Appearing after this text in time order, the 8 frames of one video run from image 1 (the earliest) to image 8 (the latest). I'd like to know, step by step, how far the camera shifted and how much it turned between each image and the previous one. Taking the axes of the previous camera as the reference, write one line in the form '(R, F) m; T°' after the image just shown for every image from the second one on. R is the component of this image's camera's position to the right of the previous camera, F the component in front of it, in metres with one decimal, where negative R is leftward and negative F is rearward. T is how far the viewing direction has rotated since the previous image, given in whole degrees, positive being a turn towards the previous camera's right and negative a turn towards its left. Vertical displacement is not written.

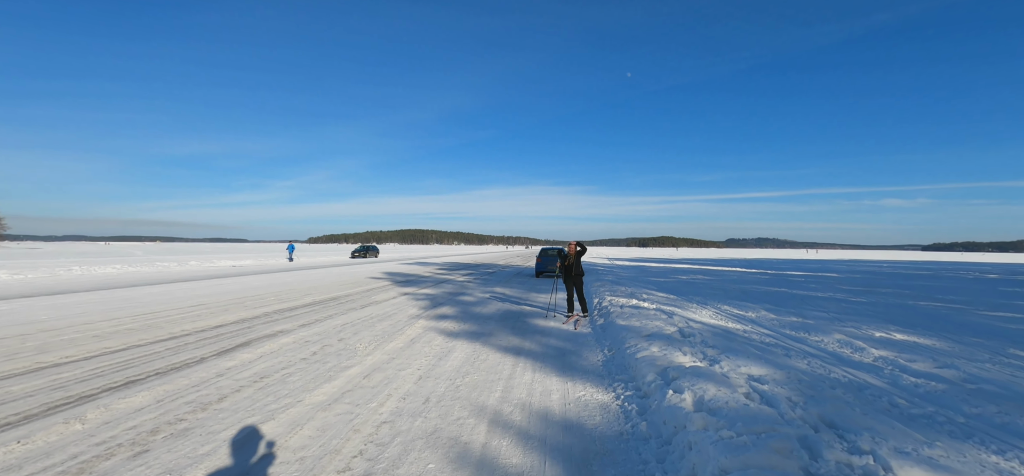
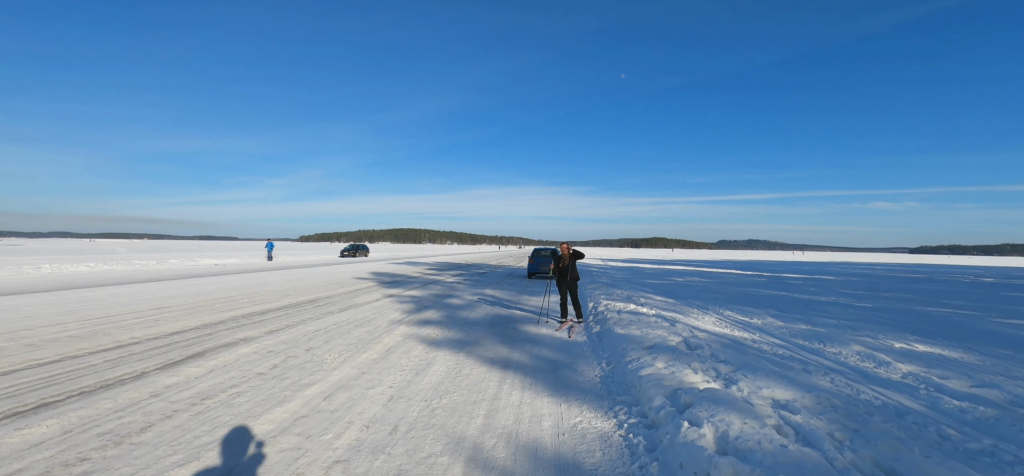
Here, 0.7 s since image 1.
(+0.1, +0.6) m; +1°
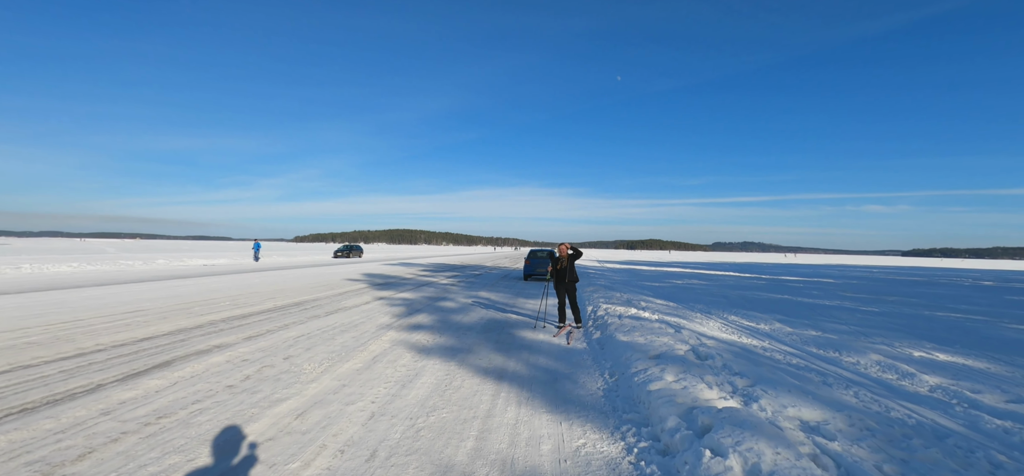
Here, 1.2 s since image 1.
(0.0, +0.4) m; +1°
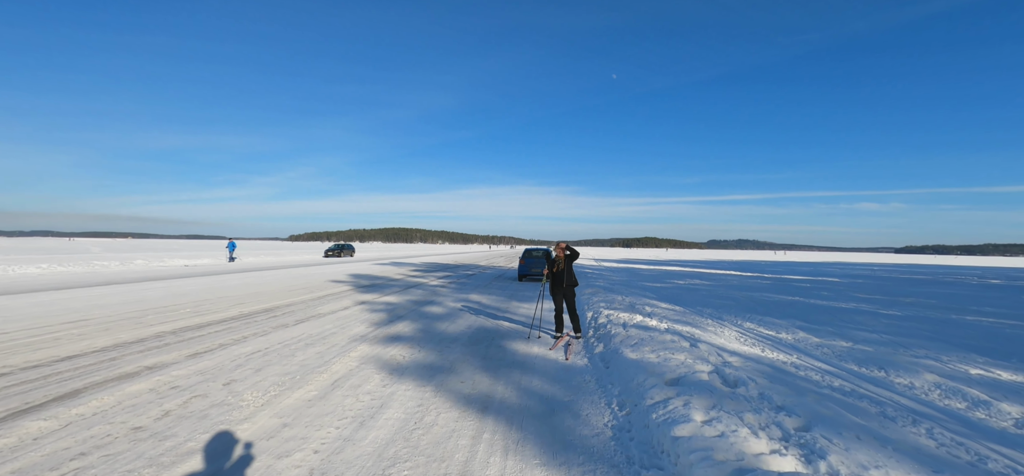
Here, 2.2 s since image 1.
(+0.1, +0.9) m; +1°
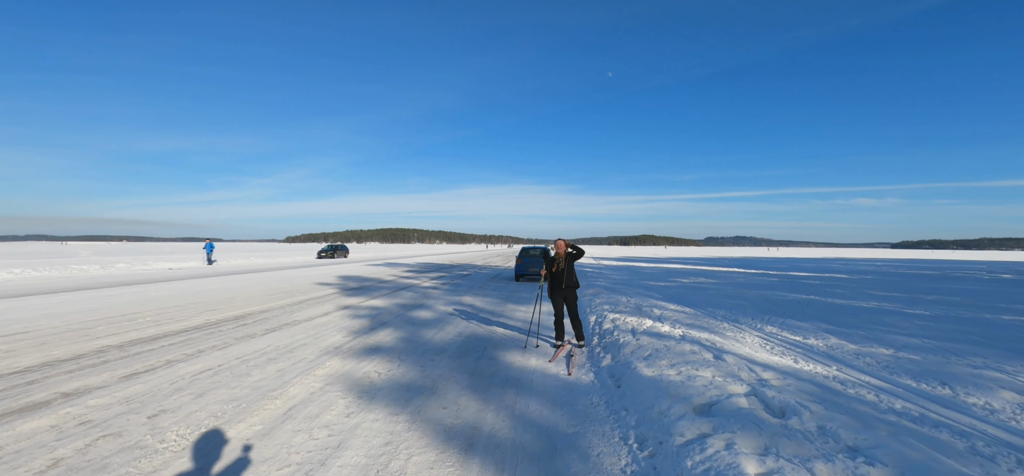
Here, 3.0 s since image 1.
(+0.1, +0.8) m; 0°
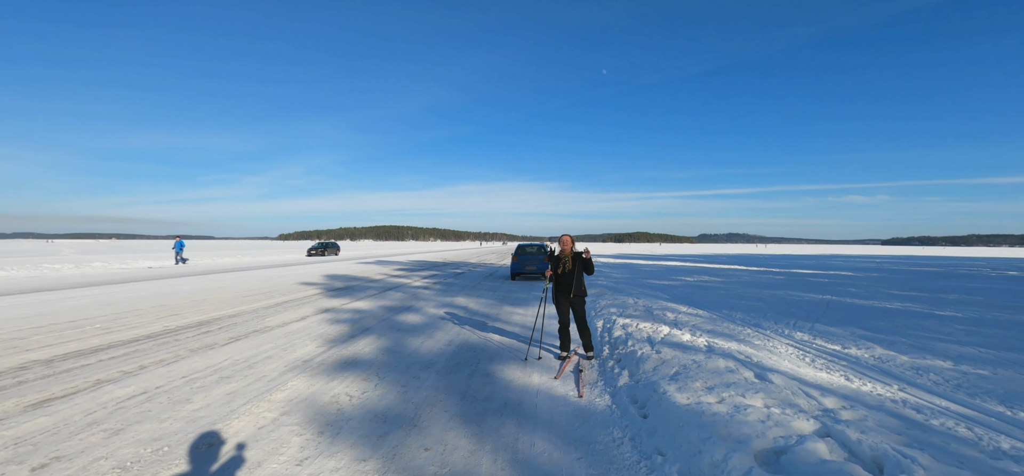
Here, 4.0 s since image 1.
(-0.1, +0.8) m; +1°
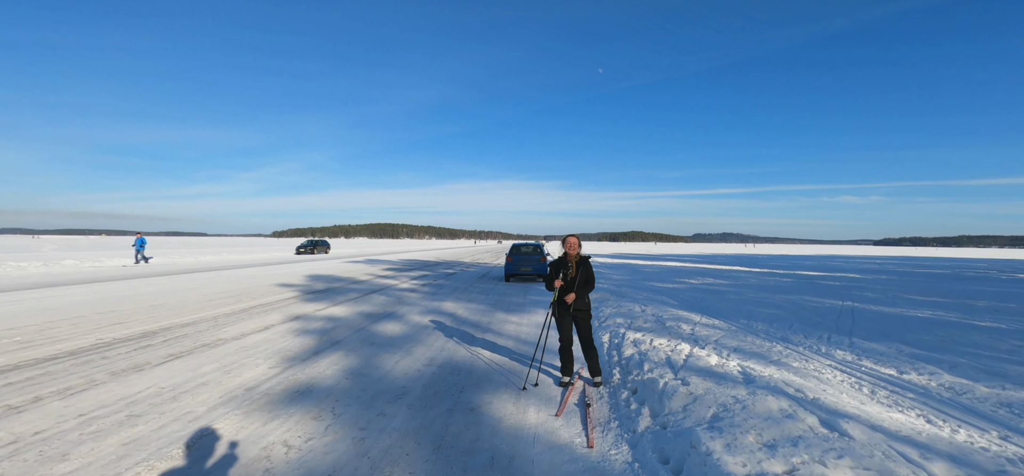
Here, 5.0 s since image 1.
(0.0, +0.9) m; +1°
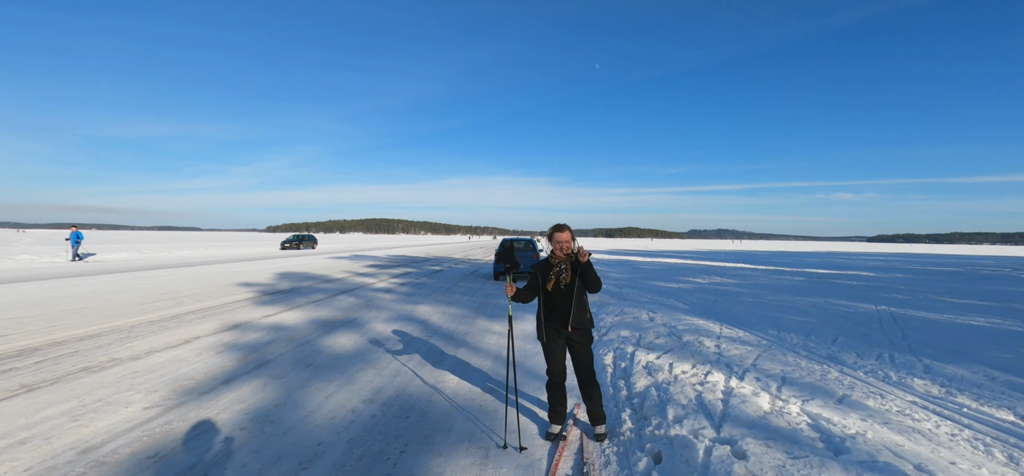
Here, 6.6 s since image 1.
(+0.2, +1.3) m; +1°
